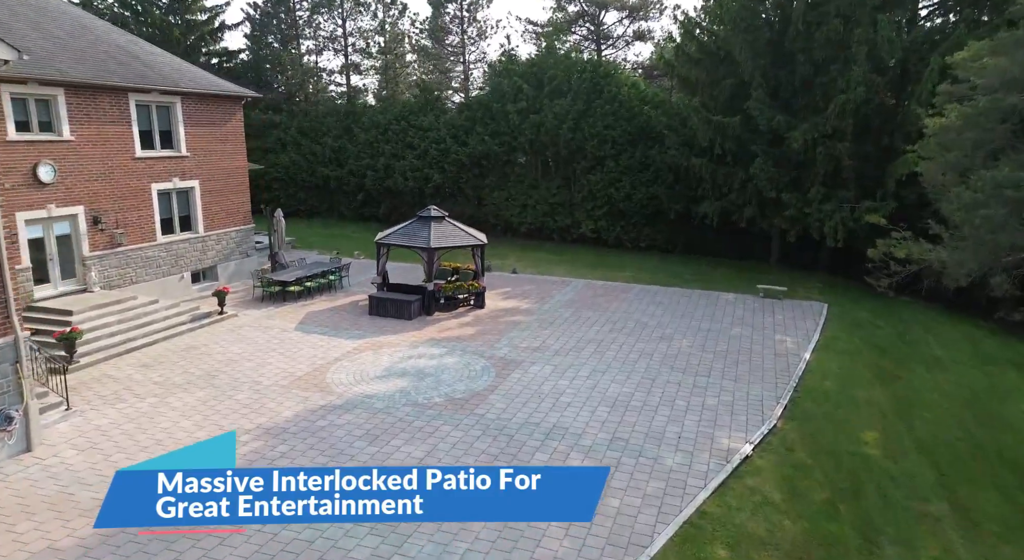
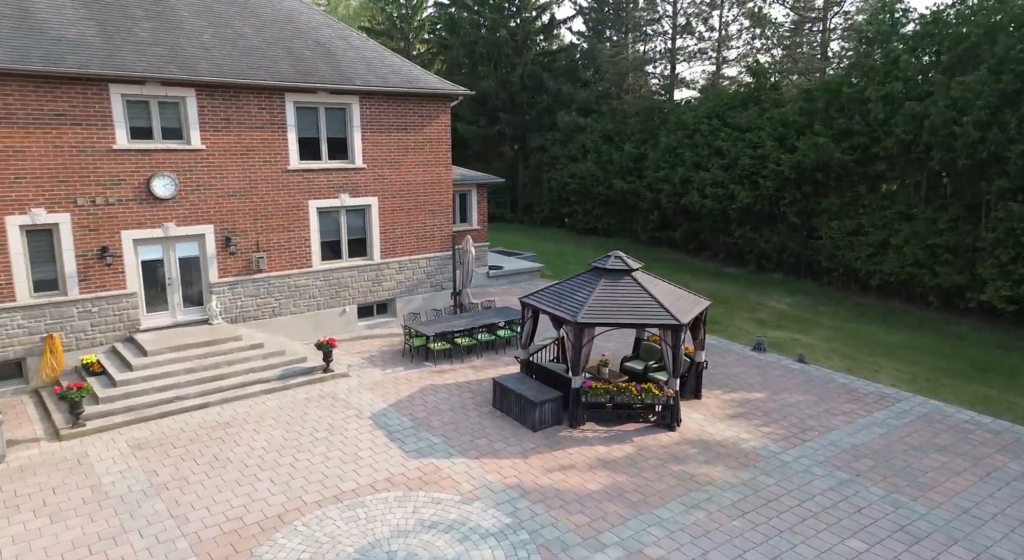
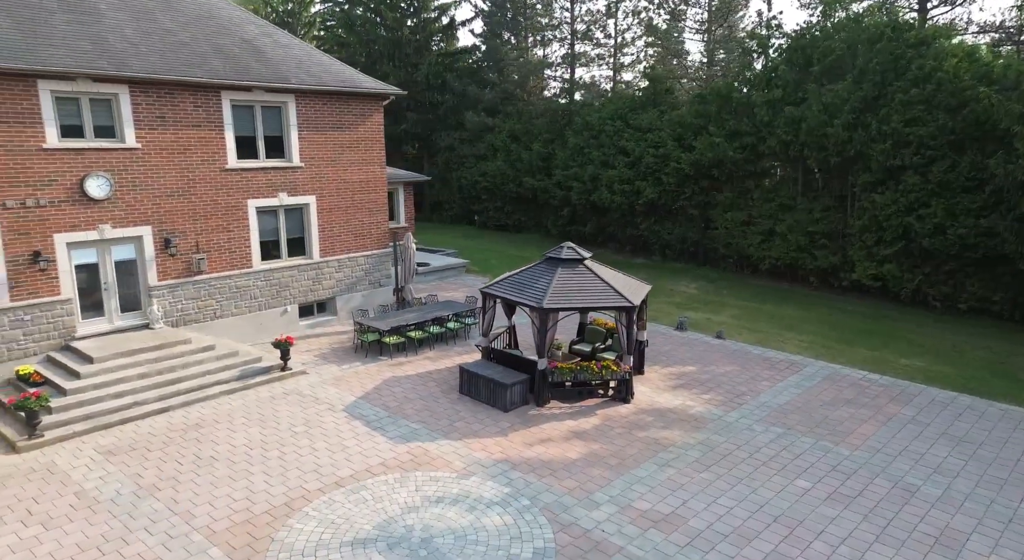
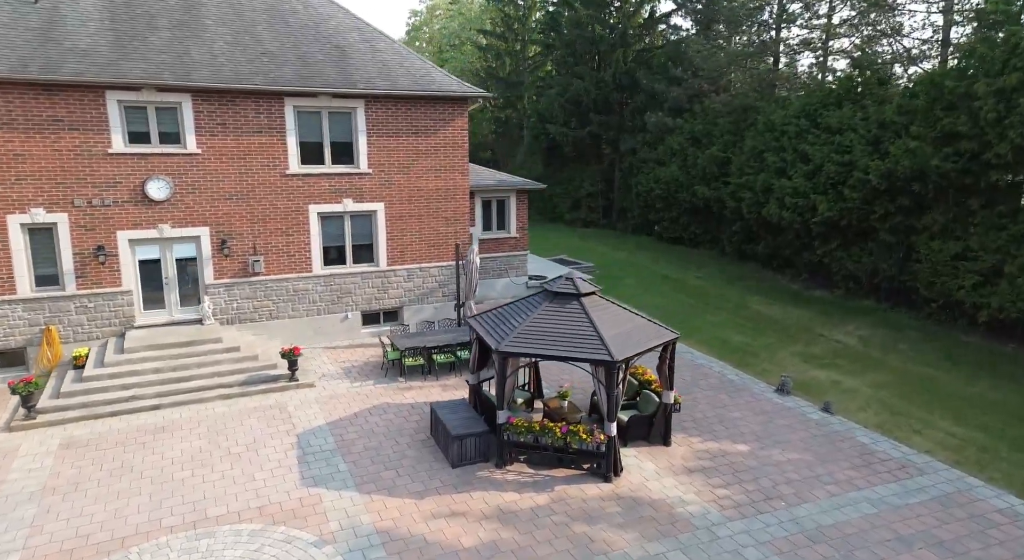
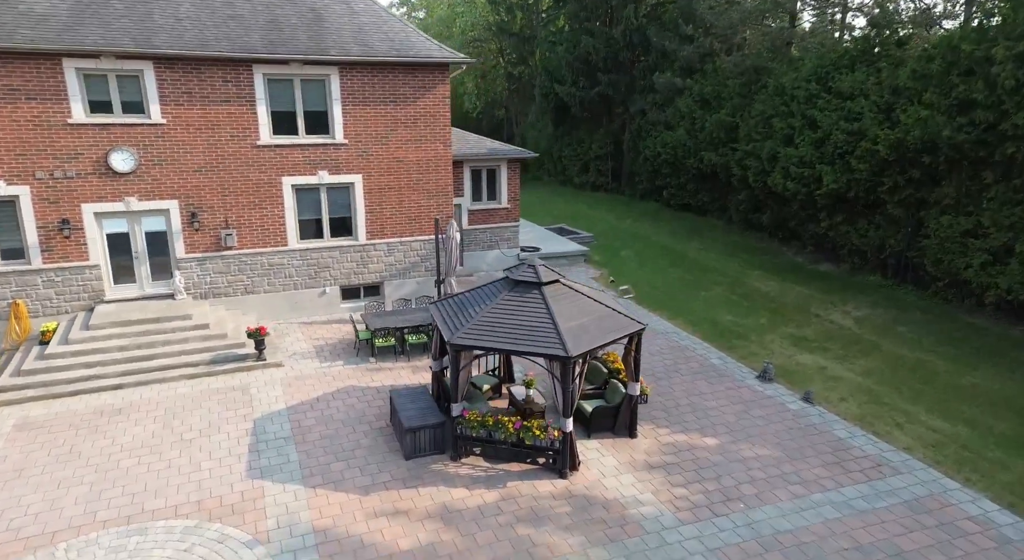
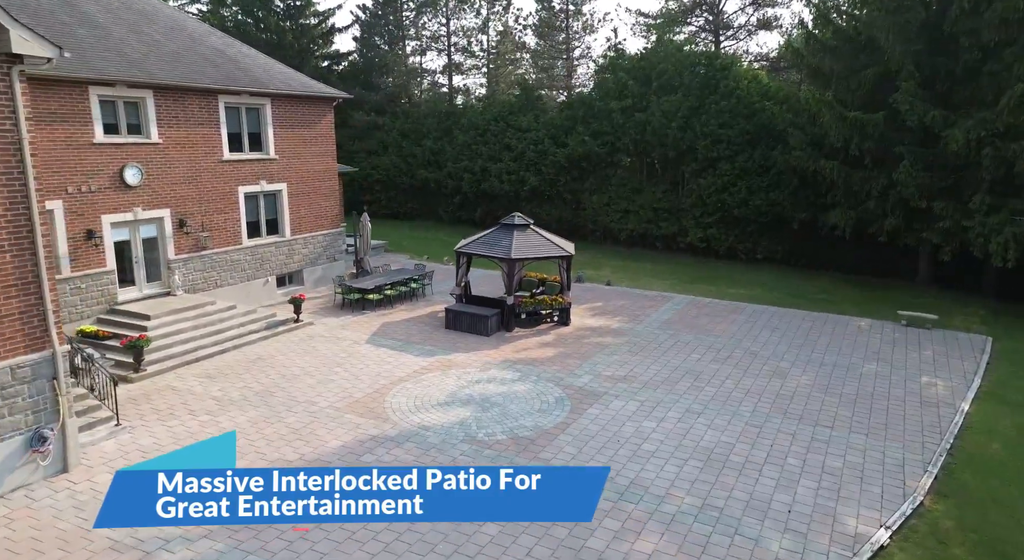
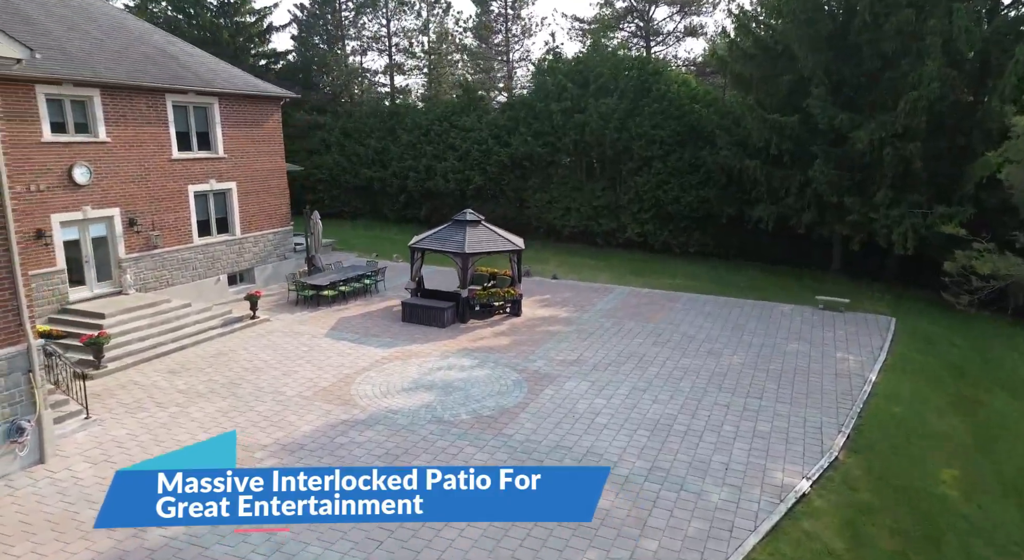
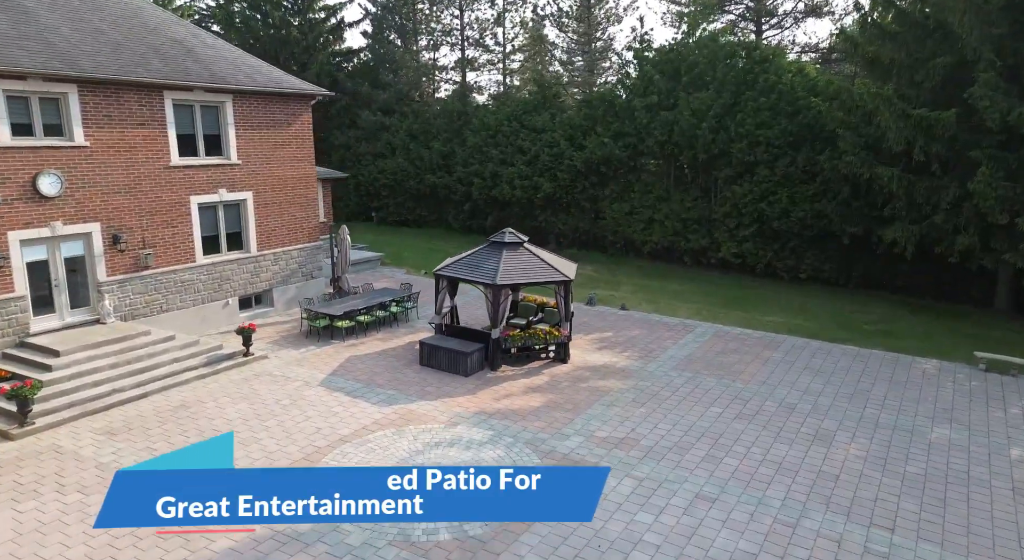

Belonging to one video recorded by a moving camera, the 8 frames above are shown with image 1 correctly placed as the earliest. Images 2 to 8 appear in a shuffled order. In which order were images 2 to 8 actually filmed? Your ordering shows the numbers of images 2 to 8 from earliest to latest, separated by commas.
7, 6, 8, 3, 2, 4, 5
